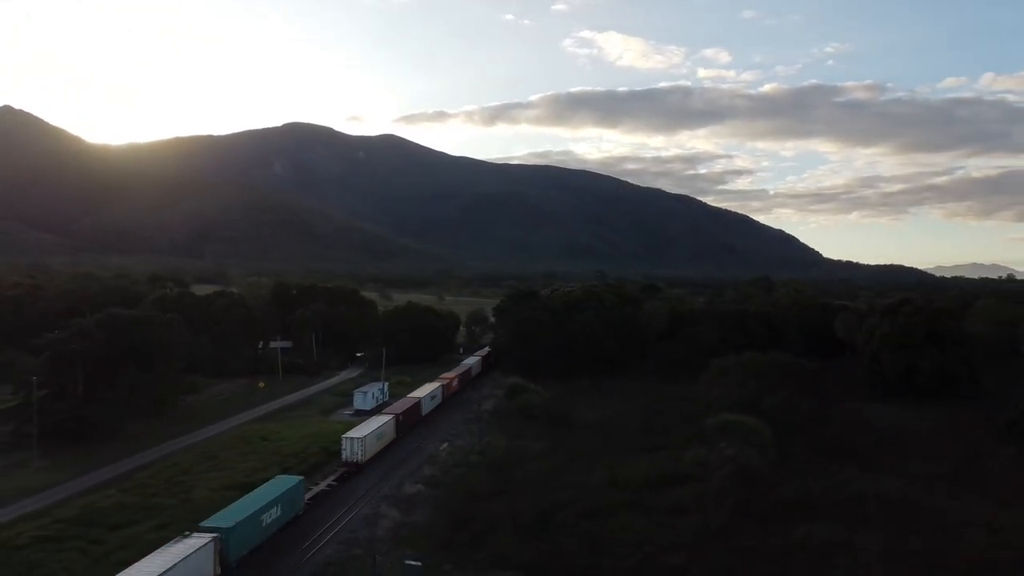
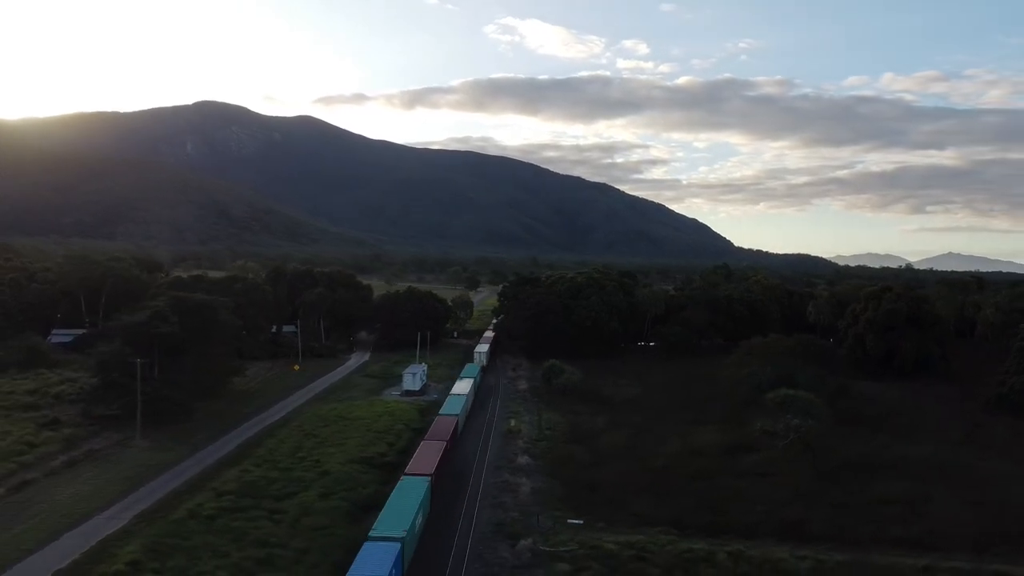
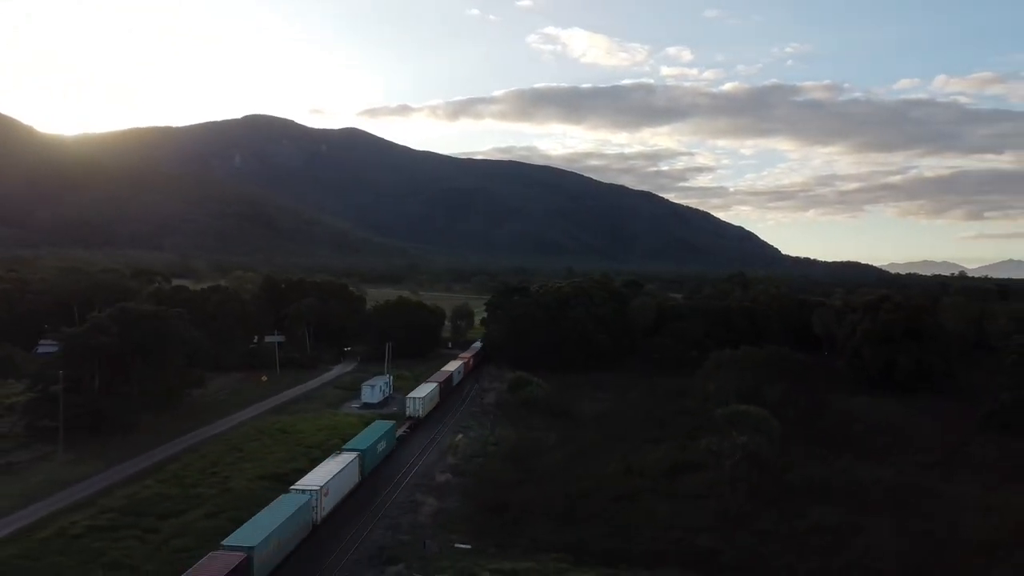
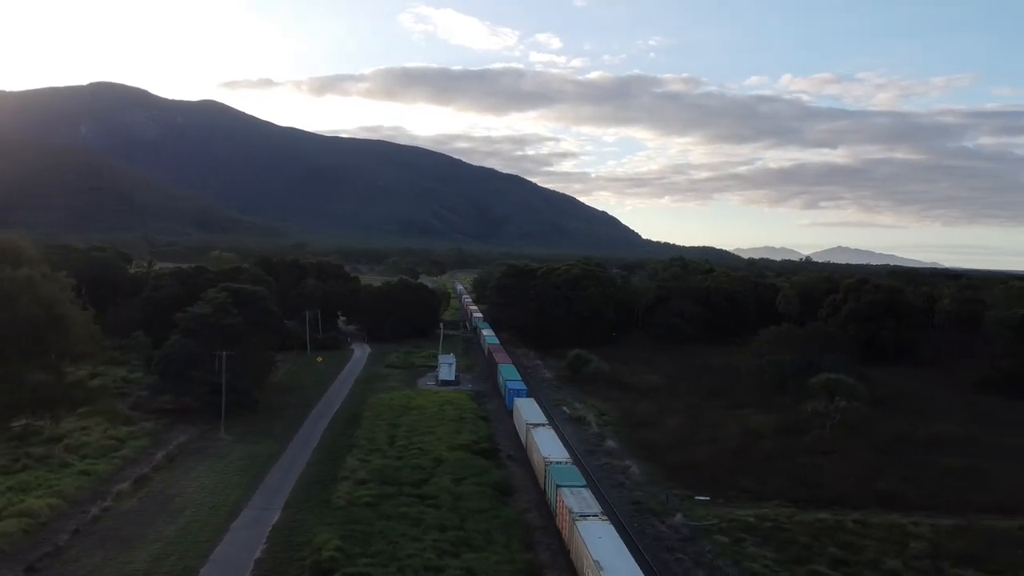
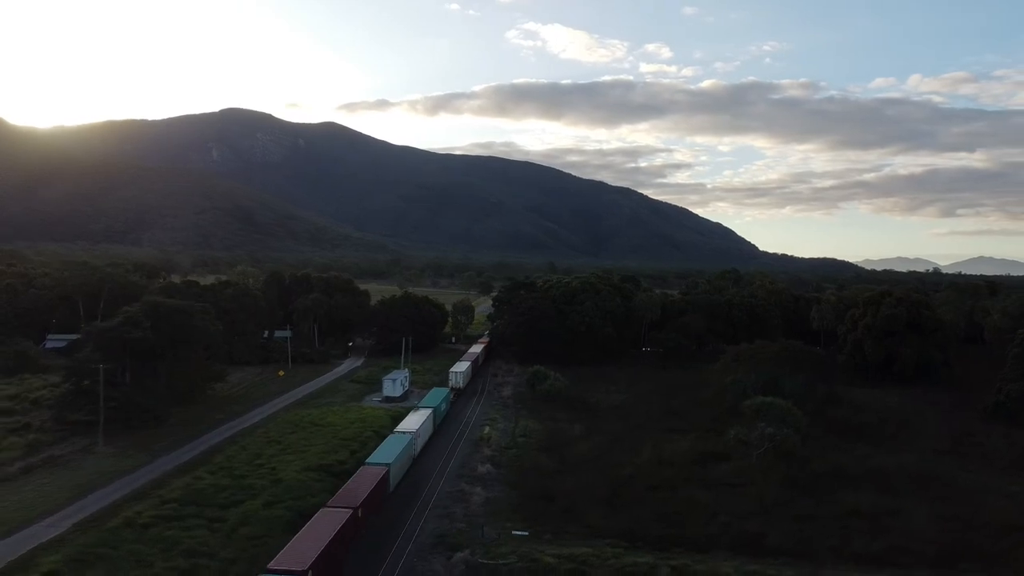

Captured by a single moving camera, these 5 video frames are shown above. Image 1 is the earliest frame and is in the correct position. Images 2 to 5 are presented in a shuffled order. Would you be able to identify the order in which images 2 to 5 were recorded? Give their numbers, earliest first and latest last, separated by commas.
3, 5, 2, 4
